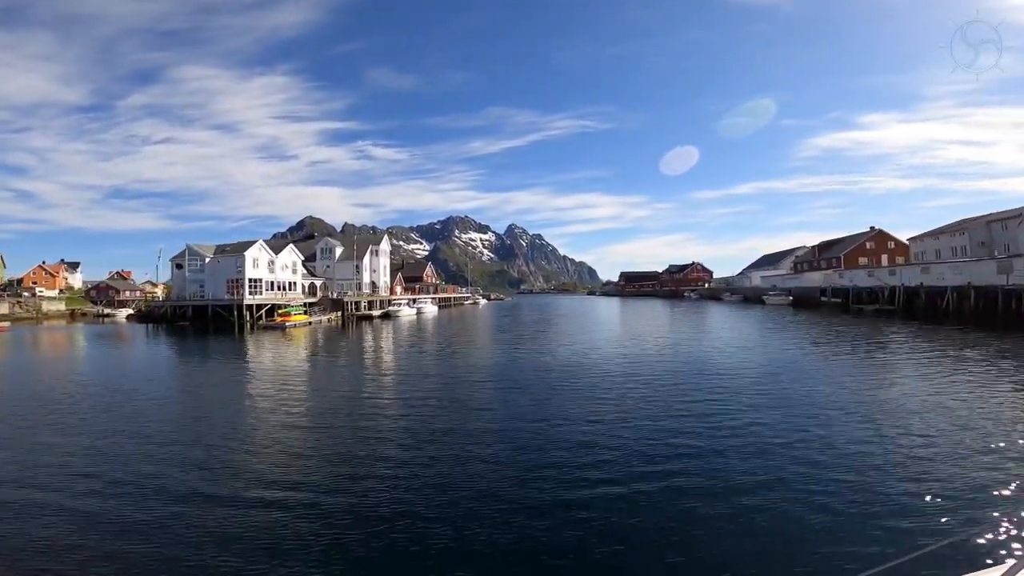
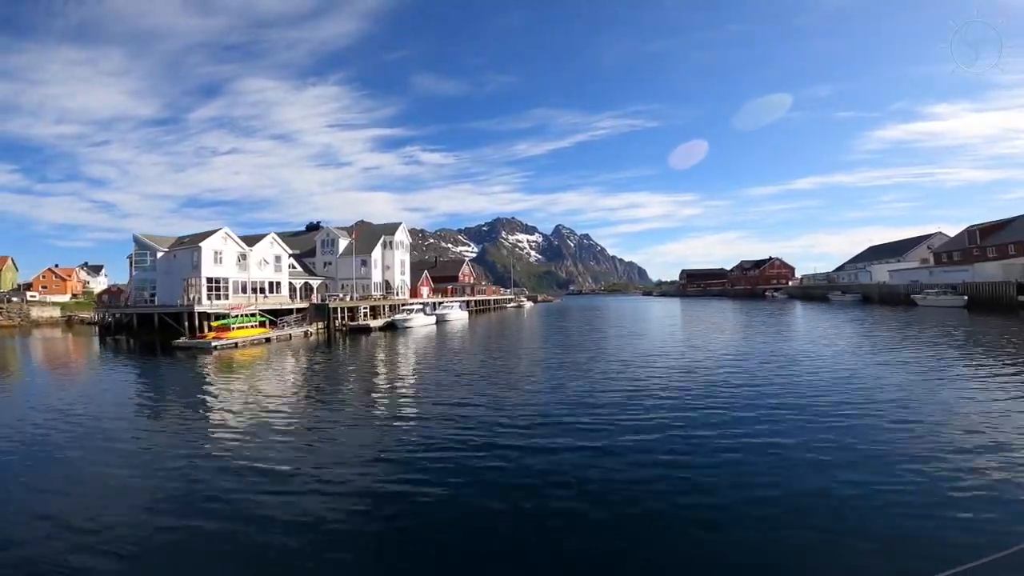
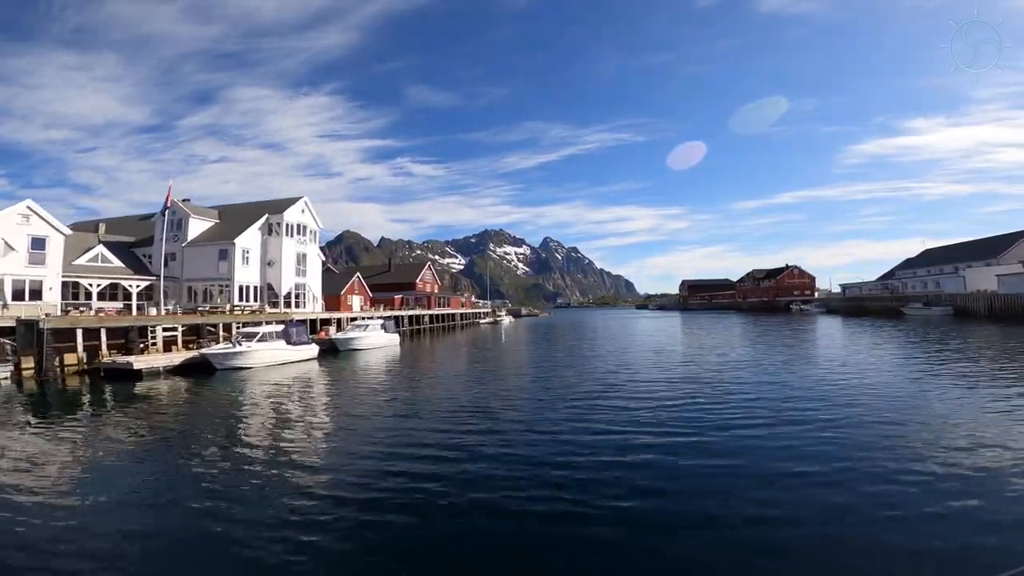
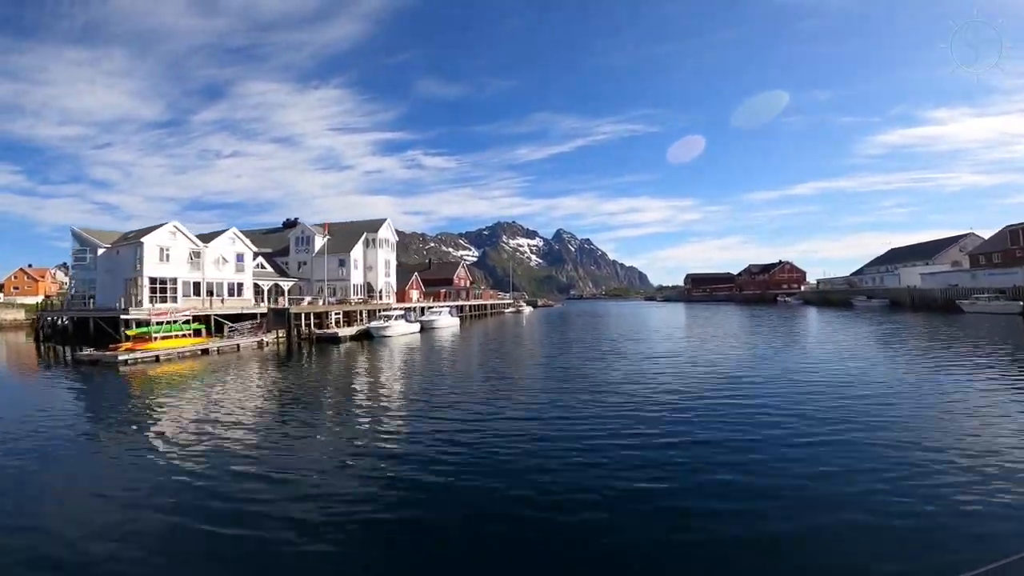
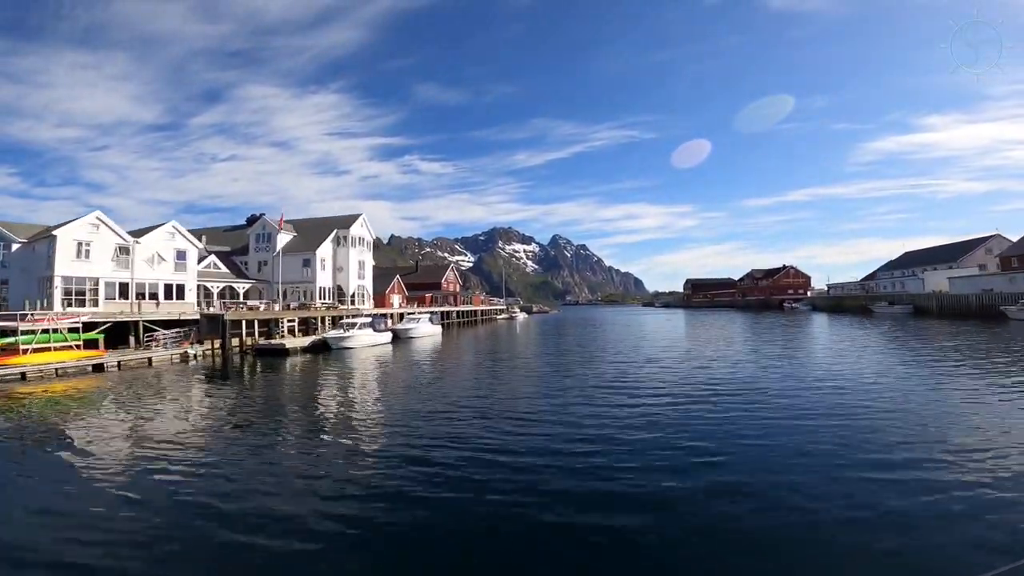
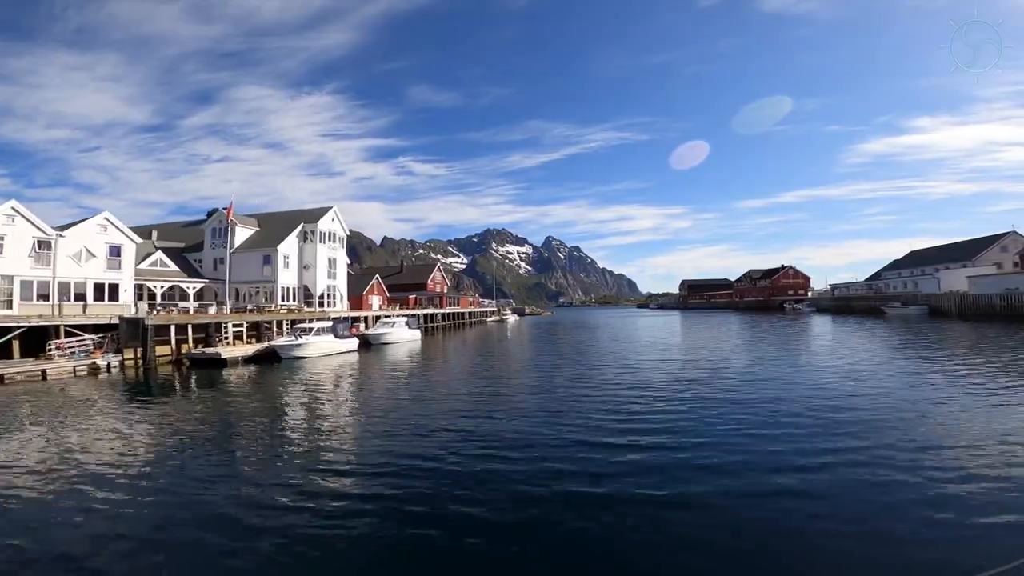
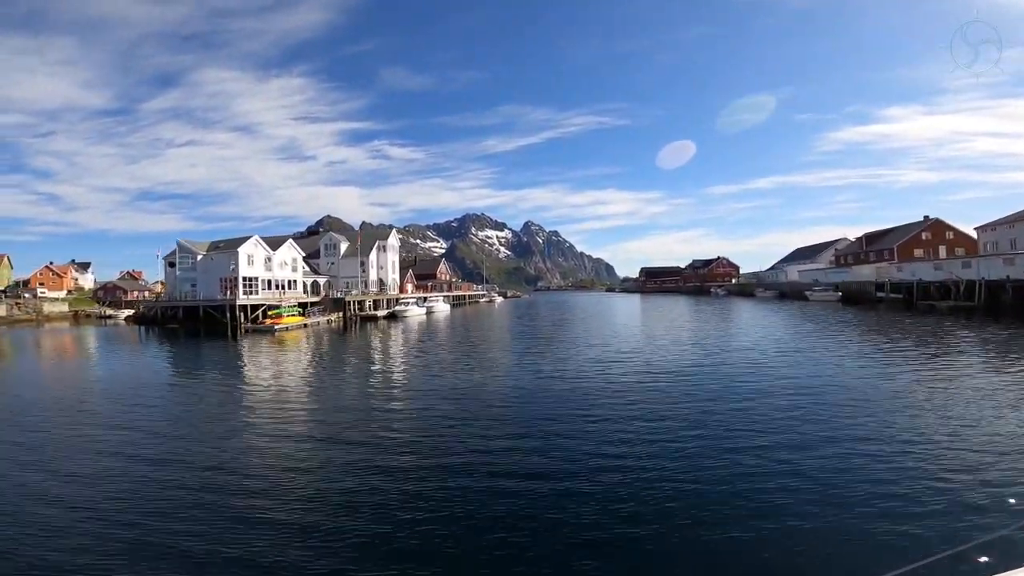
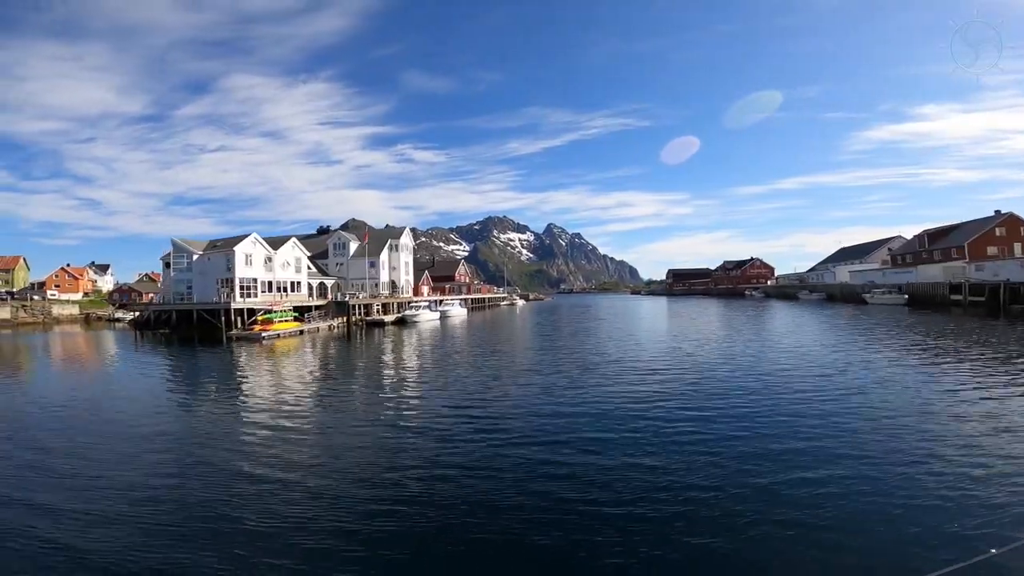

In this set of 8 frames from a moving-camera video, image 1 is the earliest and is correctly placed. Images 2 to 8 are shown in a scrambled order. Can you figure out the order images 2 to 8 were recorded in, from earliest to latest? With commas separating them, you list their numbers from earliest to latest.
7, 8, 2, 4, 5, 6, 3
